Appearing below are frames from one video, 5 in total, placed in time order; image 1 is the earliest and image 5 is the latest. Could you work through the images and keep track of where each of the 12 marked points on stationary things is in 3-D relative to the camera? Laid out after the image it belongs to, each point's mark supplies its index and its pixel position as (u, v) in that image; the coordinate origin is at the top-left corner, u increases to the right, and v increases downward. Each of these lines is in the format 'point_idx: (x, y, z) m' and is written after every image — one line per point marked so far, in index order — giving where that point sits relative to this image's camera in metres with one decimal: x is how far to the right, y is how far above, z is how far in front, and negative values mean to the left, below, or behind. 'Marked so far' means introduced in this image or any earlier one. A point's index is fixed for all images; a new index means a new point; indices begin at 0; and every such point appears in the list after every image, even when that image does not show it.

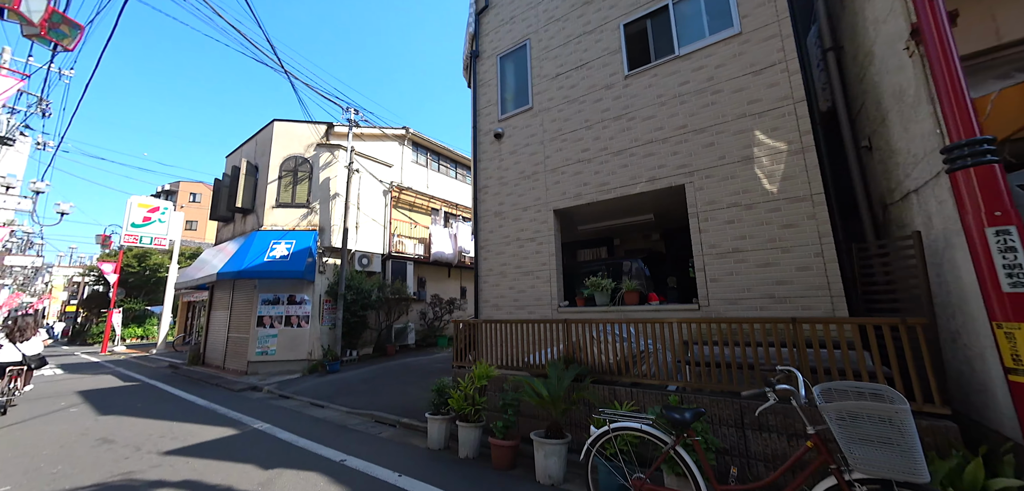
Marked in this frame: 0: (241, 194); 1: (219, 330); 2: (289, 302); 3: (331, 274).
0: (-9.1, +1.8, +12.2) m
1: (-10.0, -2.9, +12.4) m
2: (-6.7, -1.7, +10.8) m
3: (-5.7, -0.9, +11.5) m
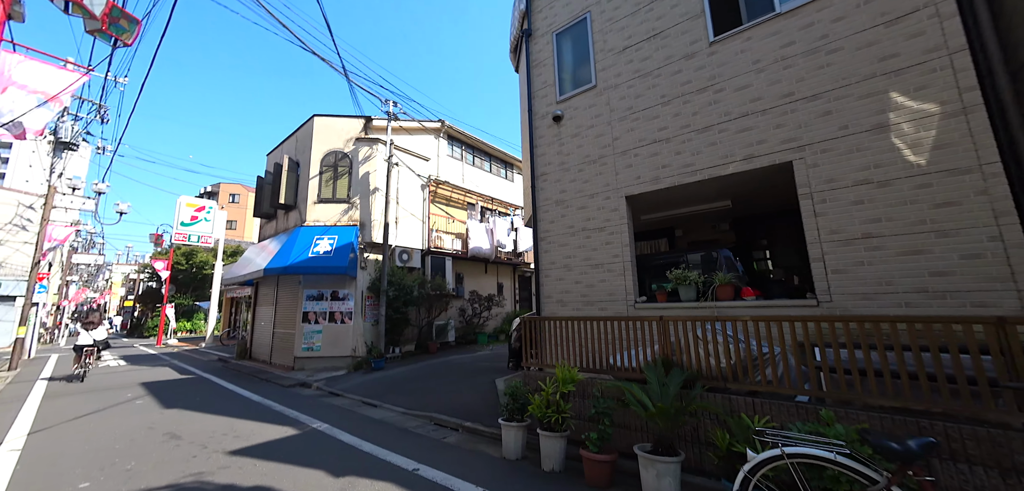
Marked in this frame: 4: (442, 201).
0: (-7.7, +1.9, +12.3) m
1: (-8.5, -2.7, +12.6) m
2: (-5.4, -1.6, +10.8) m
3: (-4.4, -0.8, +11.4) m
4: (-2.7, +1.7, +14.1) m
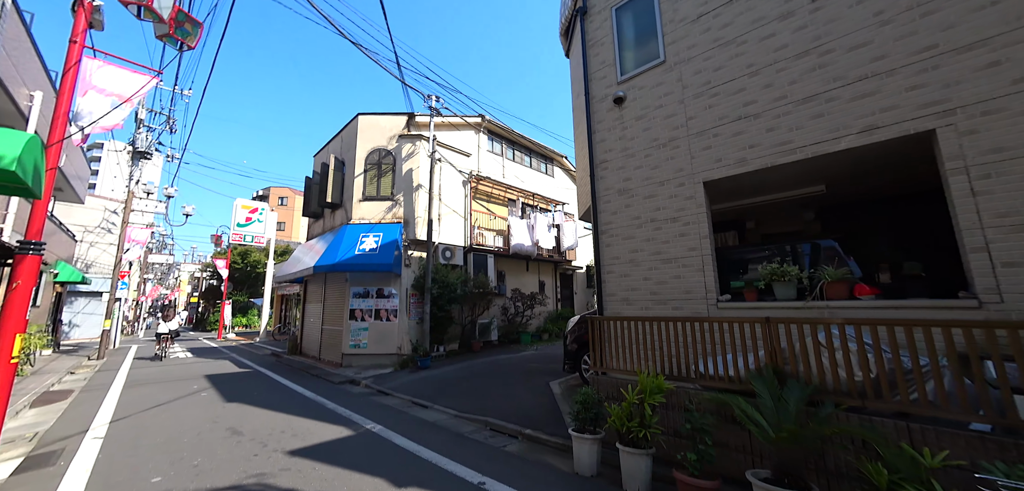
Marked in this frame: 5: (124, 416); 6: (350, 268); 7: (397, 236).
0: (-6.2, +1.9, +12.5) m
1: (-7.0, -2.7, +12.9) m
2: (-4.0, -1.5, +10.8) m
3: (-3.0, -0.7, +11.4) m
4: (-1.1, +1.8, +13.9) m
5: (-7.2, -3.2, +6.7) m
6: (-4.6, -0.6, +10.3) m
7: (-3.5, +0.3, +11.0) m
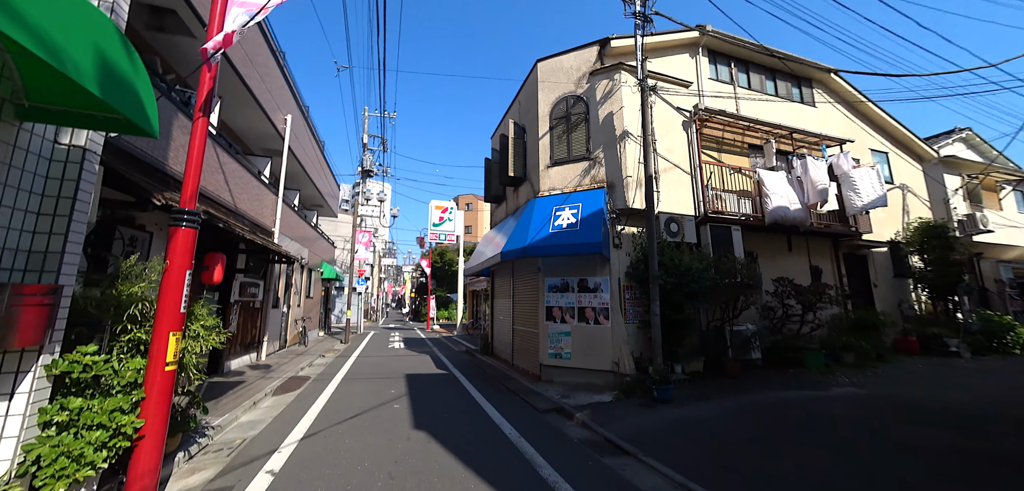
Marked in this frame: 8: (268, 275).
0: (0.0, +2.4, +10.4) m
1: (-0.2, -2.2, +11.1) m
2: (+1.5, -0.9, +7.9) m
3: (+2.6, 0.0, +8.0) m
4: (+5.2, +2.6, +9.4) m
5: (-3.0, -2.9, +5.6) m
6: (+0.7, -0.1, +7.7) m
7: (+1.9, +0.9, +7.9) m
8: (-8.3, -1.0, +12.4) m
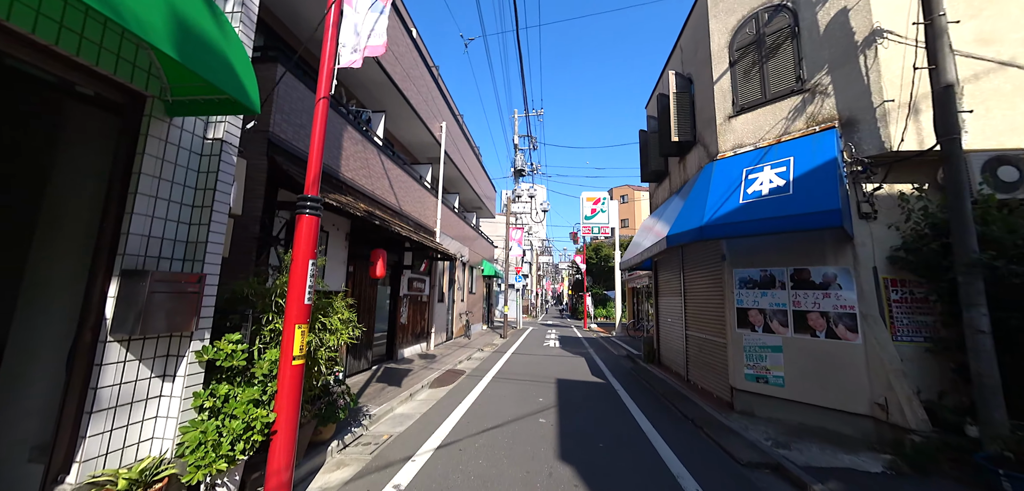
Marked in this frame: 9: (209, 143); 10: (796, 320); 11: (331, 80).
0: (+3.7, +2.8, +8.2) m
1: (+4.0, -1.9, +8.9) m
2: (+4.2, -0.6, +5.3) m
3: (+5.2, +0.4, +4.9) m
4: (+8.0, +3.2, +5.1) m
5: (-0.8, -2.7, +5.1) m
6: (+3.3, +0.2, +5.4) m
7: (+4.5, +1.3, +5.1) m
8: (-2.9, -1.0, +13.4) m
9: (-2.9, +1.0, +3.5) m
10: (+4.1, -1.1, +5.3) m
11: (-2.0, +1.8, +3.9) m
